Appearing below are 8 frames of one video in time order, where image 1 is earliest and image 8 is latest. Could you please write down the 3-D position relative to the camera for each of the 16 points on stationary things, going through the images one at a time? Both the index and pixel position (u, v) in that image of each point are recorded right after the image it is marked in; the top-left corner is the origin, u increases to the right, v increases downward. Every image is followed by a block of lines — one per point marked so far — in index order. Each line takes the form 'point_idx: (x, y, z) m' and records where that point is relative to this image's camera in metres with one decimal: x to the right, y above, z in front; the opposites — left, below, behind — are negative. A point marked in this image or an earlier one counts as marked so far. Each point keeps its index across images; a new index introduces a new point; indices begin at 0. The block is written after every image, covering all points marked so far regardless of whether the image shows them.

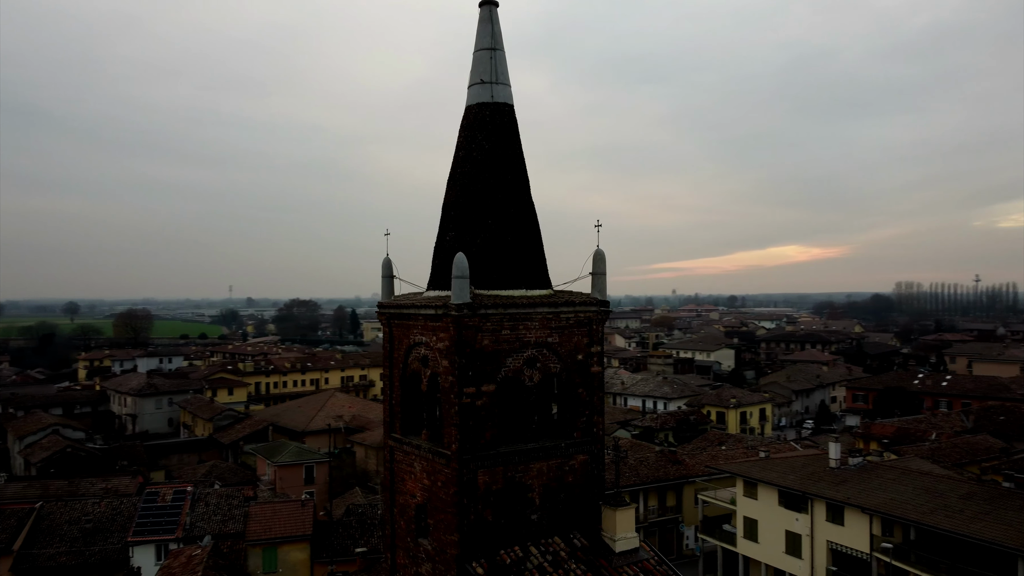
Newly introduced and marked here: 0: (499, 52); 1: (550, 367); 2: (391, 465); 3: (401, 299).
0: (-0.1, +2.2, +7.3) m
1: (+0.3, -0.7, +7.0) m
2: (-1.2, -1.7, +7.6) m
3: (-1.0, -0.1, +7.4) m
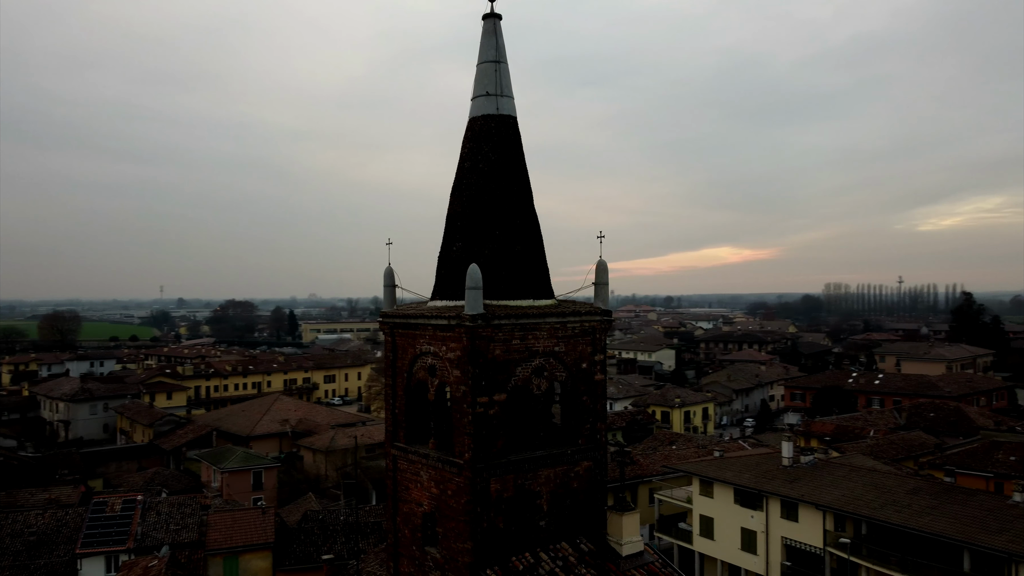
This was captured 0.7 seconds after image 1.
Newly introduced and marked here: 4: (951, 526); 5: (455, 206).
0: (-0.1, +2.1, +7.4) m
1: (+0.4, -0.8, +7.1) m
2: (-1.1, -1.8, +7.6) m
3: (-1.0, -0.2, +7.4) m
4: (+9.0, -4.9, +16.4) m
5: (-0.5, +0.7, +7.4) m
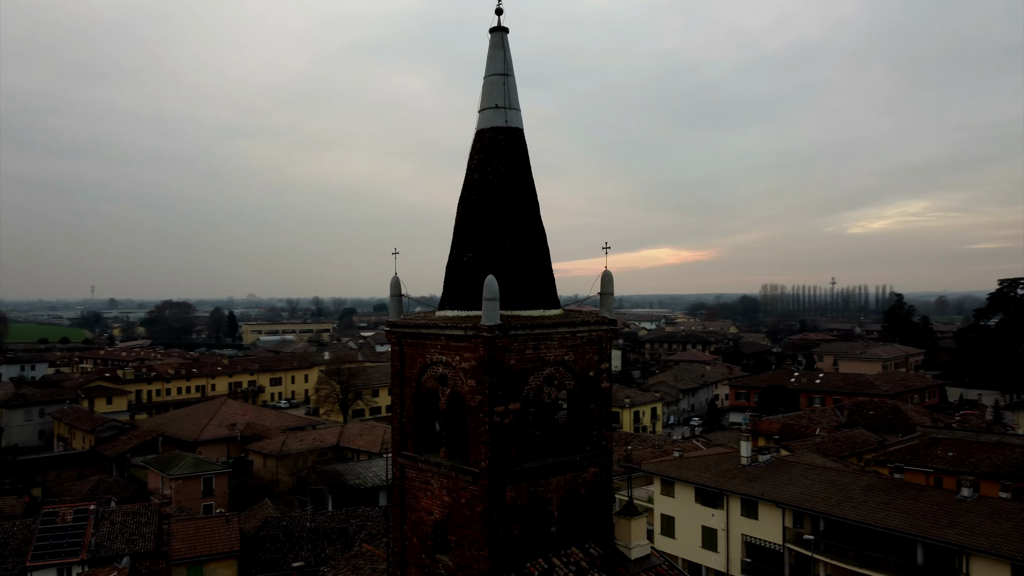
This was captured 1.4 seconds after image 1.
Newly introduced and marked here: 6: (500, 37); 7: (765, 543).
0: (0.0, +2.0, +7.5) m
1: (+0.5, -0.9, +7.2) m
2: (-1.1, -1.9, +7.6) m
3: (-0.9, -0.3, +7.4) m
4: (+8.4, -5.0, +17.1) m
5: (-0.4, +0.7, +7.5) m
6: (-0.1, +2.4, +7.5) m
7: (+6.3, -6.3, +19.7) m
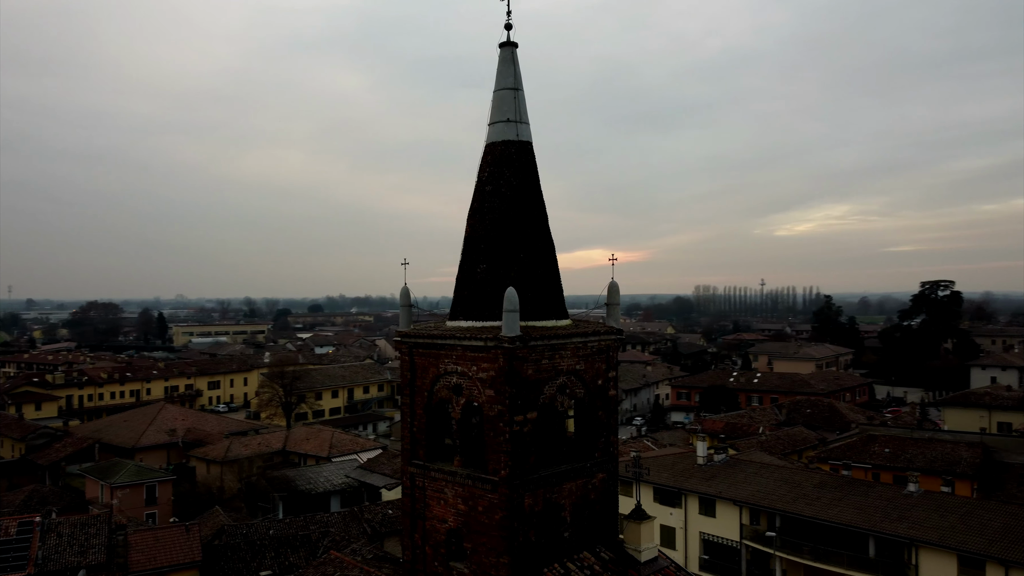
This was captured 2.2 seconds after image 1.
0: (+0.1, +1.9, +7.7) m
1: (+0.6, -1.0, +7.4) m
2: (-1.0, -2.0, +7.7) m
3: (-0.8, -0.4, +7.5) m
4: (+7.7, -5.1, +17.9) m
5: (-0.3, +0.6, +7.6) m
6: (0.0, +2.3, +7.6) m
7: (+5.4, -6.4, +20.3) m
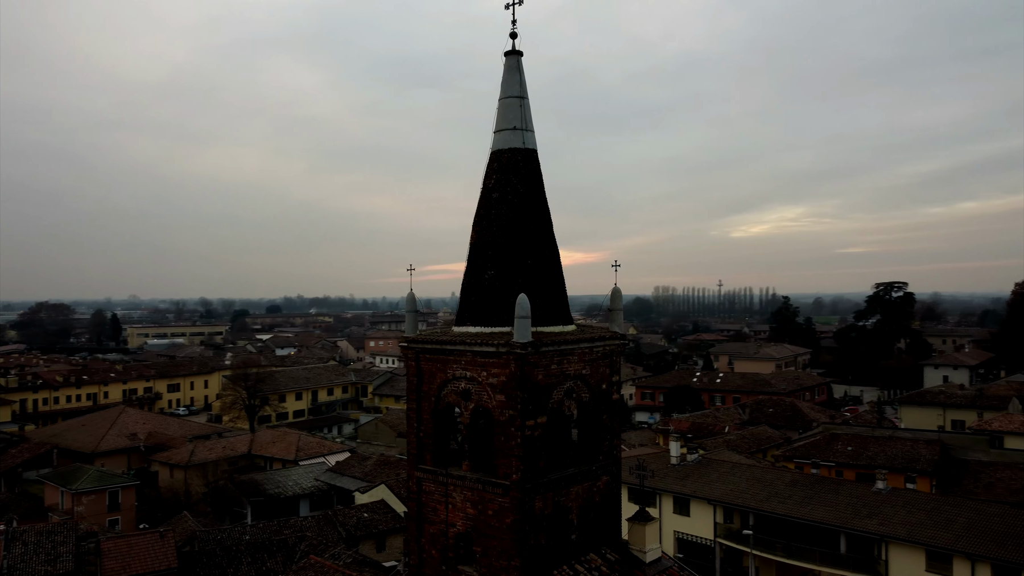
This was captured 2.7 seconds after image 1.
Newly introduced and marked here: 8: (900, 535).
0: (+0.1, +1.8, +7.8) m
1: (+0.7, -1.0, +7.6) m
2: (-0.9, -2.0, +7.7) m
3: (-0.7, -0.4, +7.6) m
4: (+7.2, -5.2, +18.3) m
5: (-0.3, +0.5, +7.7) m
6: (+0.1, +2.2, +7.7) m
7: (+4.8, -6.5, +20.7) m
8: (+8.2, -5.2, +16.9) m
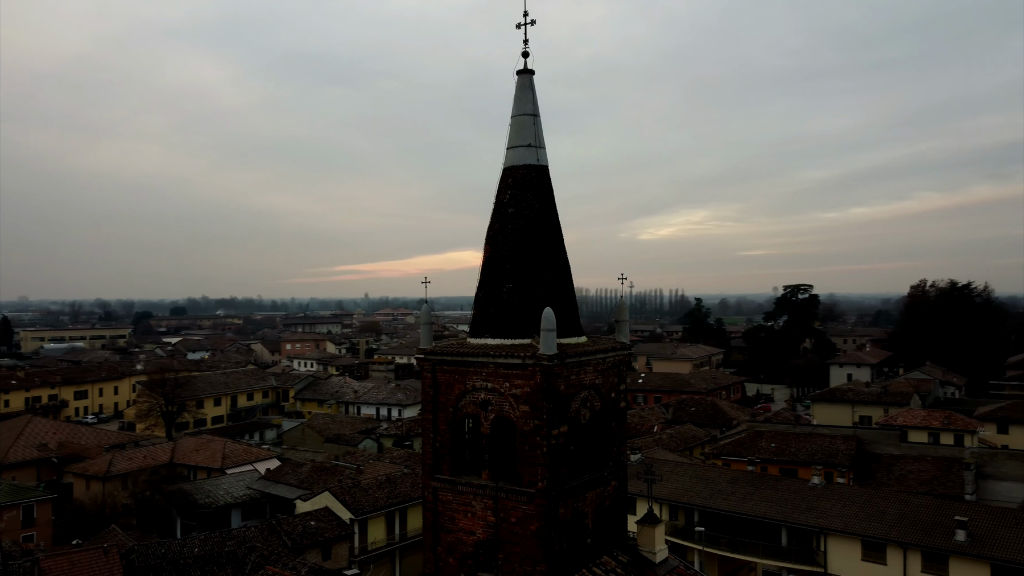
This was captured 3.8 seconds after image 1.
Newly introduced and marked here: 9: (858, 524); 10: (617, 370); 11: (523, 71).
0: (+0.3, +1.7, +8.0) m
1: (+0.8, -1.1, +7.7) m
2: (-0.8, -2.1, +8.0) m
3: (-0.6, -0.6, +7.9) m
4: (+8.4, -5.2, +17.8) m
5: (-0.2, +0.4, +7.9) m
6: (+0.2, +2.1, +7.9) m
7: (+6.1, -6.5, +20.4) m
8: (+9.2, -5.3, +16.3) m
9: (+8.0, -5.3, +18.3) m
10: (+1.1, -0.8, +7.9) m
11: (+0.1, +2.2, +8.0) m
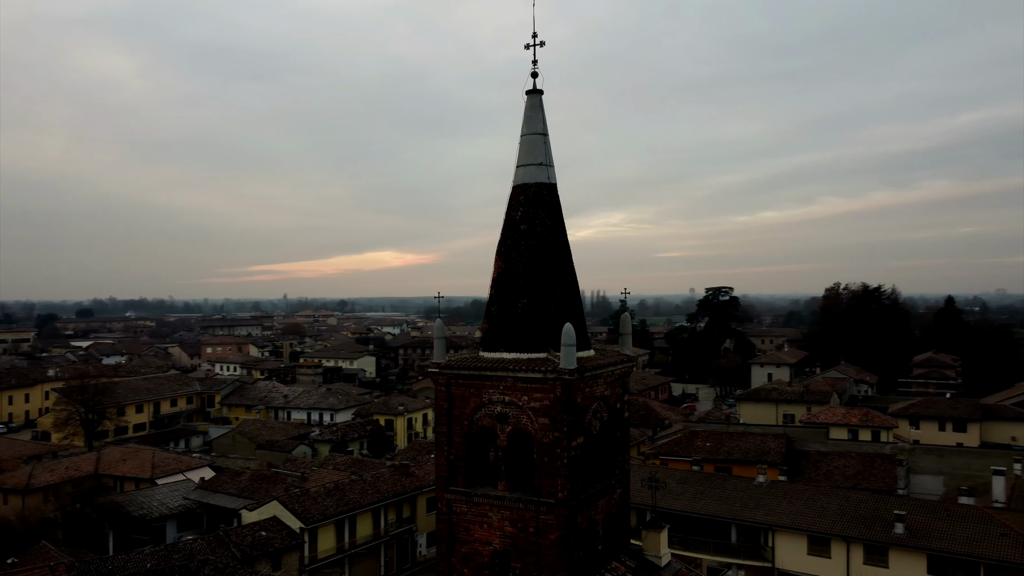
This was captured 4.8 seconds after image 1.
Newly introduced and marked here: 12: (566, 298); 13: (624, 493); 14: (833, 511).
0: (+0.4, +1.5, +8.2) m
1: (+0.9, -1.3, +8.0) m
2: (-0.7, -2.3, +8.2) m
3: (-0.5, -0.7, +8.0) m
4: (+7.5, -5.4, +18.8) m
5: (-0.1, +0.2, +8.1) m
6: (+0.3, +1.9, +8.1) m
7: (+5.0, -6.7, +21.1) m
8: (+8.5, -5.5, +17.3) m
9: (+7.1, -5.5, +19.2) m
10: (+1.2, -1.0, +8.2) m
11: (+0.2, +2.0, +8.2) m
12: (+0.5, -0.1, +8.0) m
13: (+1.2, -2.2, +8.2) m
14: (+7.8, -5.3, +19.2) m
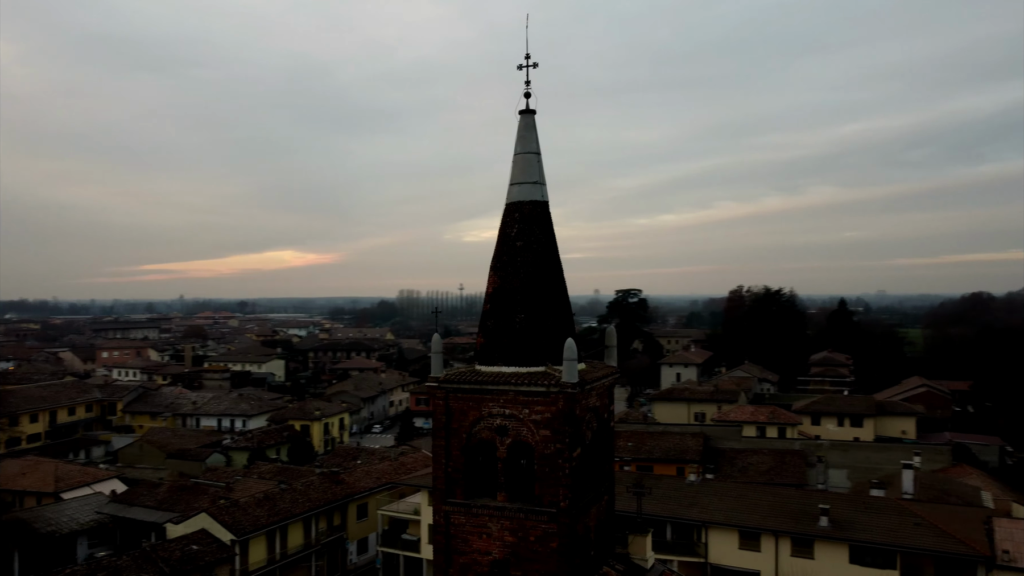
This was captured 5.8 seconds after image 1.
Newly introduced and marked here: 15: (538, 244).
0: (+0.3, +1.4, +8.5) m
1: (+0.8, -1.4, +8.3) m
2: (-0.8, -2.4, +8.3) m
3: (-0.5, -0.9, +8.1) m
4: (+6.1, -5.6, +19.7) m
5: (-0.1, +0.1, +8.3) m
6: (+0.2, +1.8, +8.4) m
7: (+3.4, -6.9, +21.8) m
8: (+7.3, -5.7, +18.5) m
9: (+5.7, -5.6, +20.1) m
10: (+1.1, -1.1, +8.6) m
11: (+0.1, +1.9, +8.4) m
12: (+0.4, -0.3, +8.2) m
13: (+1.1, -2.3, +8.6) m
14: (+6.4, -5.5, +20.3) m
15: (+0.2, +0.5, +8.3) m
